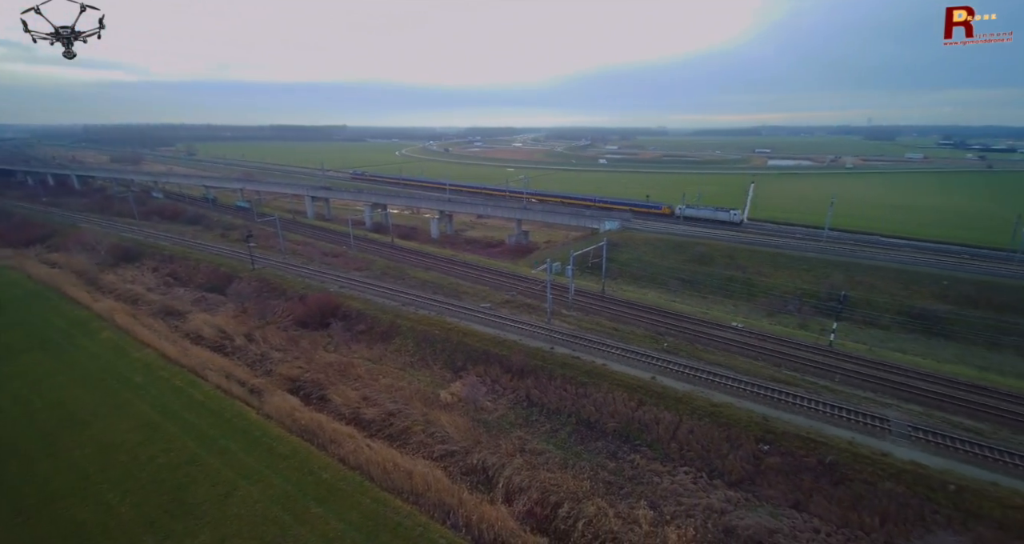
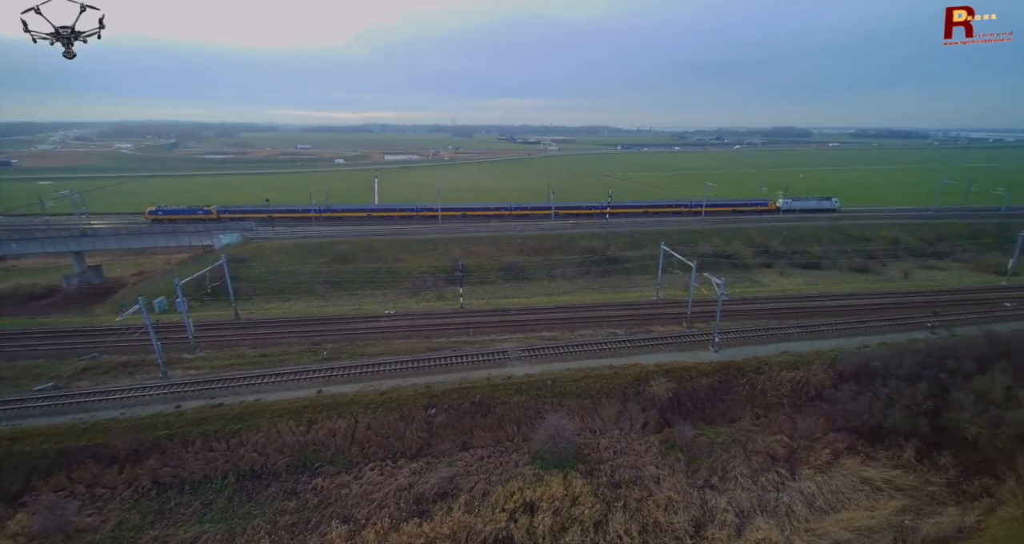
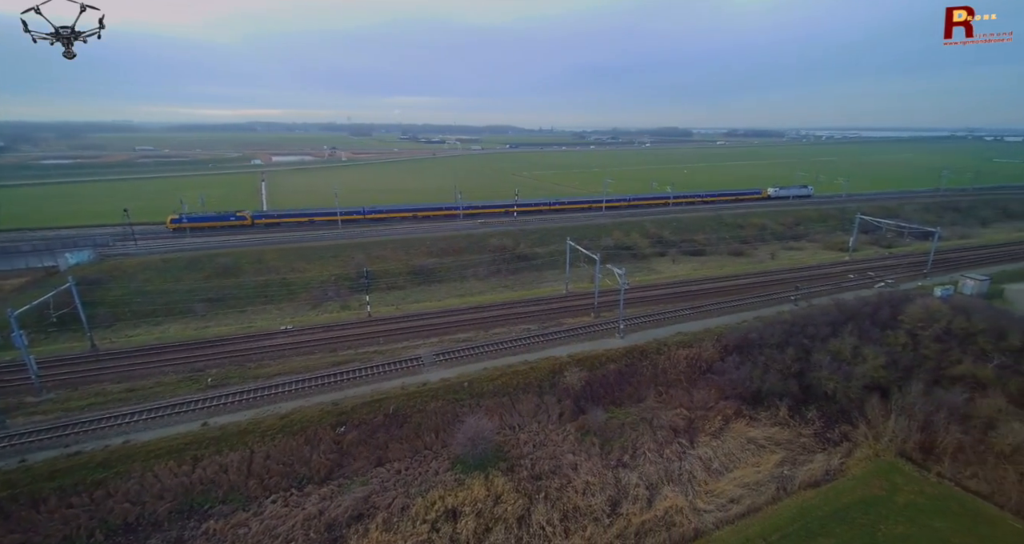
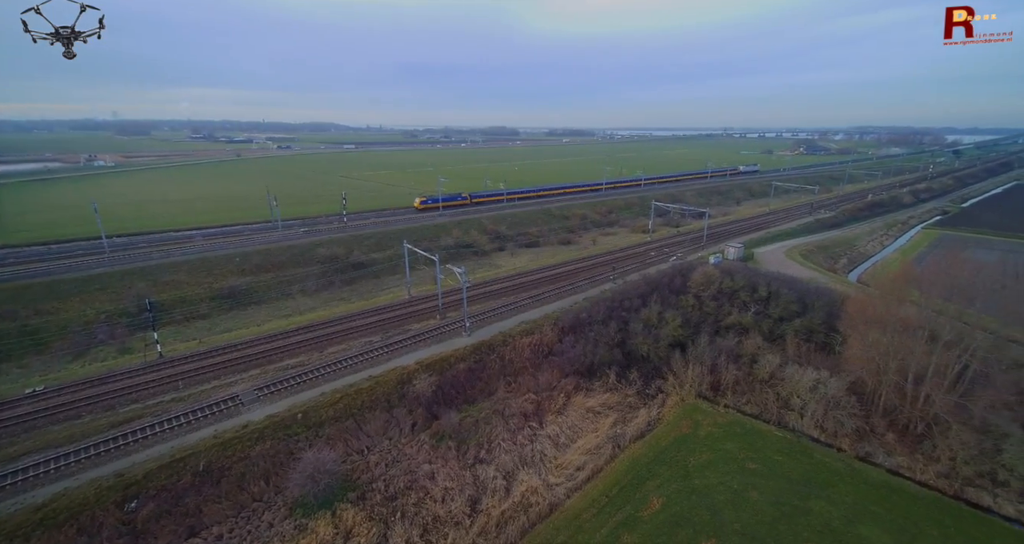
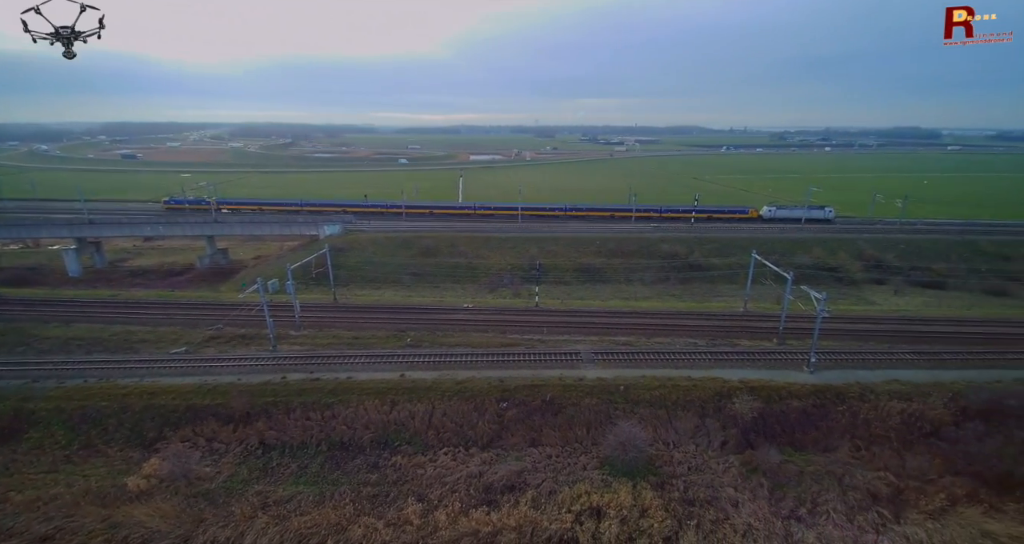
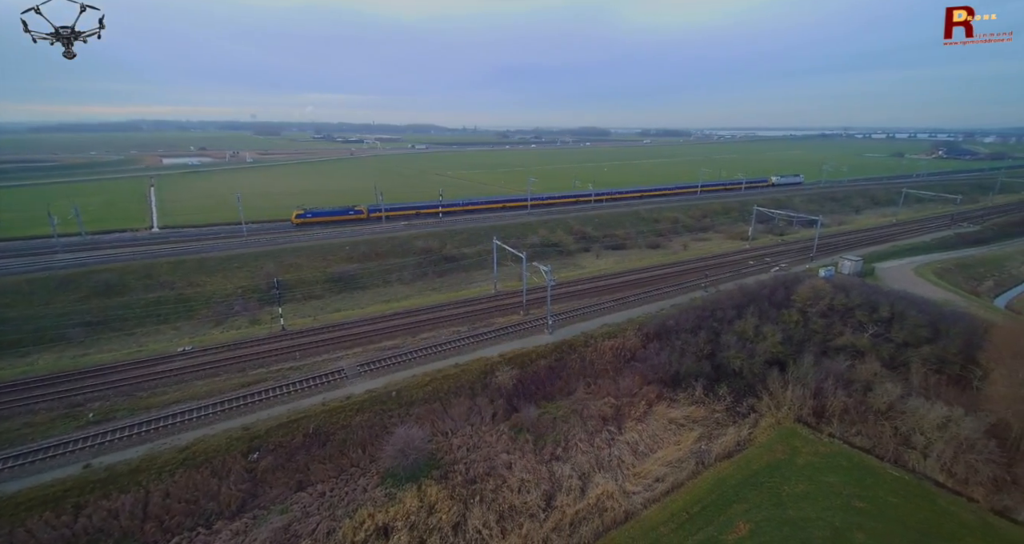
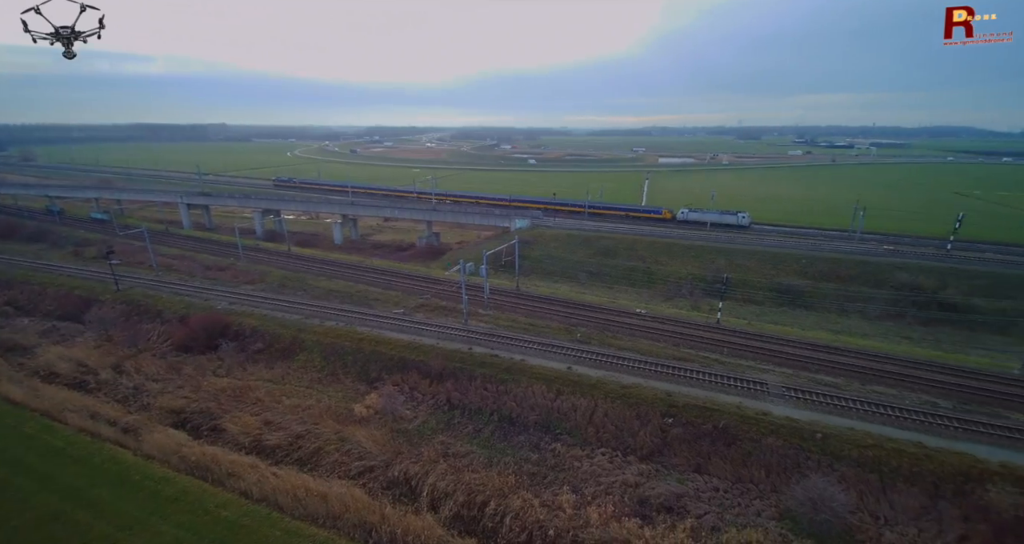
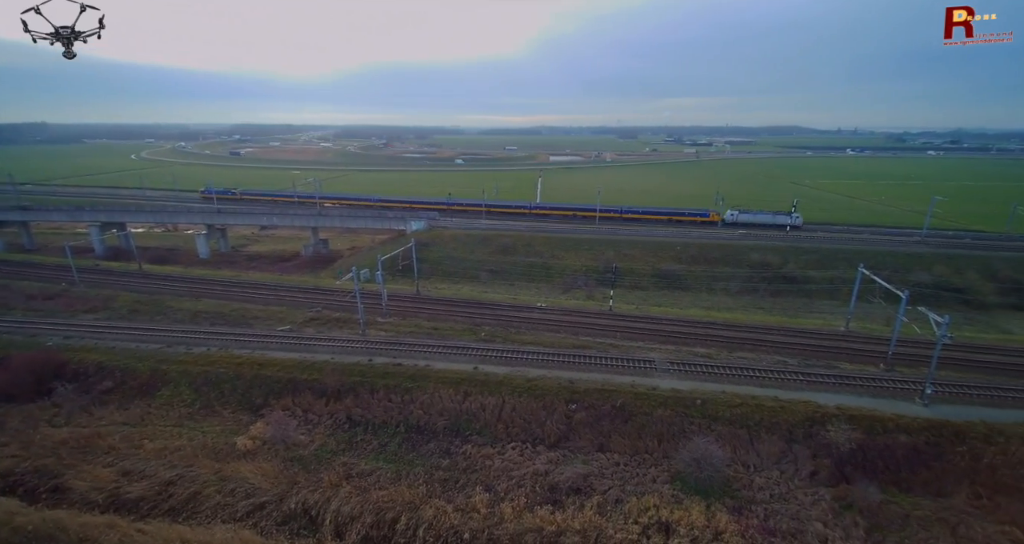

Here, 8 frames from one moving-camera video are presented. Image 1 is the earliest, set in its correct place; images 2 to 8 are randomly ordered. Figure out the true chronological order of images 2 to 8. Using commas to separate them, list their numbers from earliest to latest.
7, 8, 5, 2, 3, 6, 4
